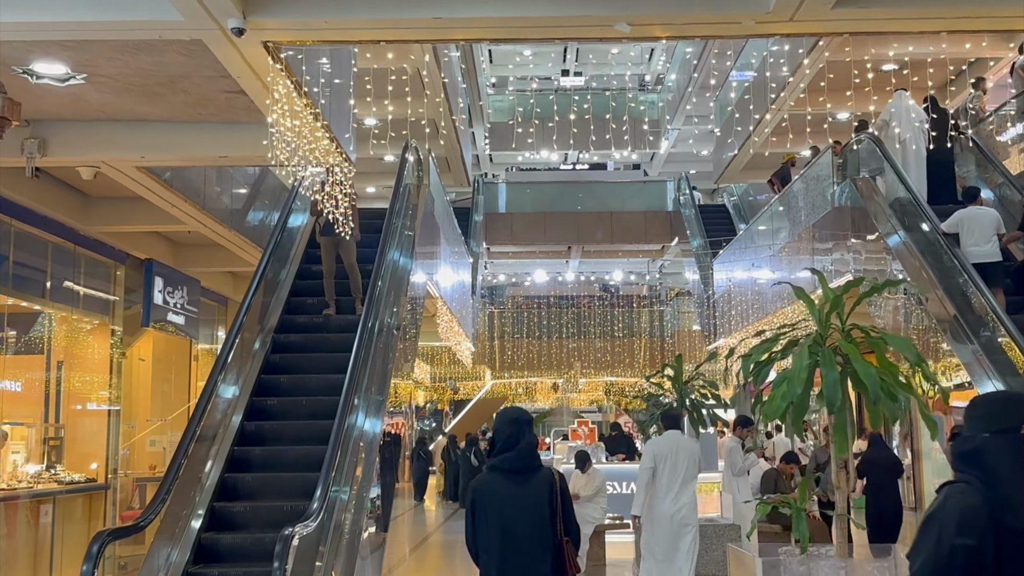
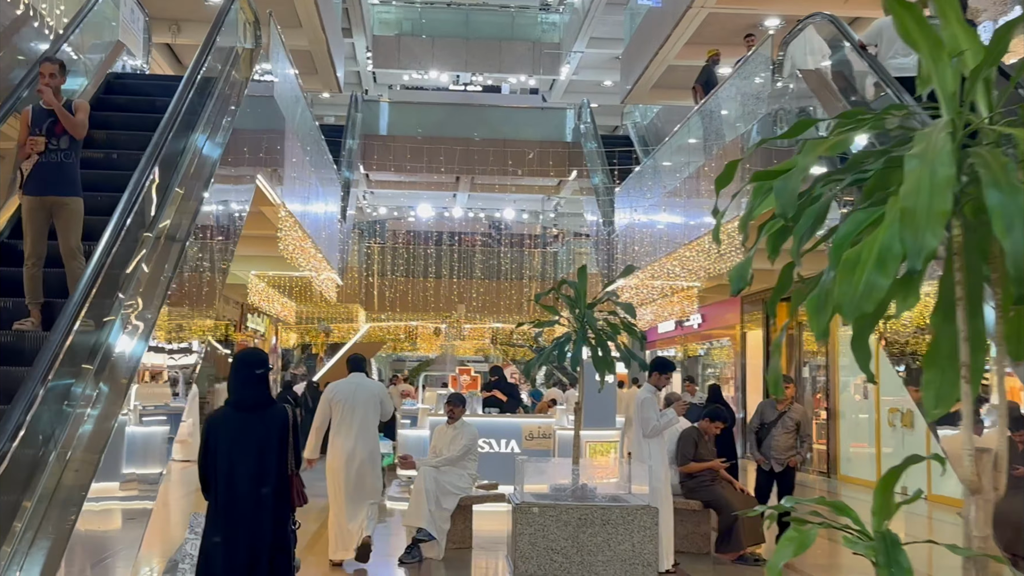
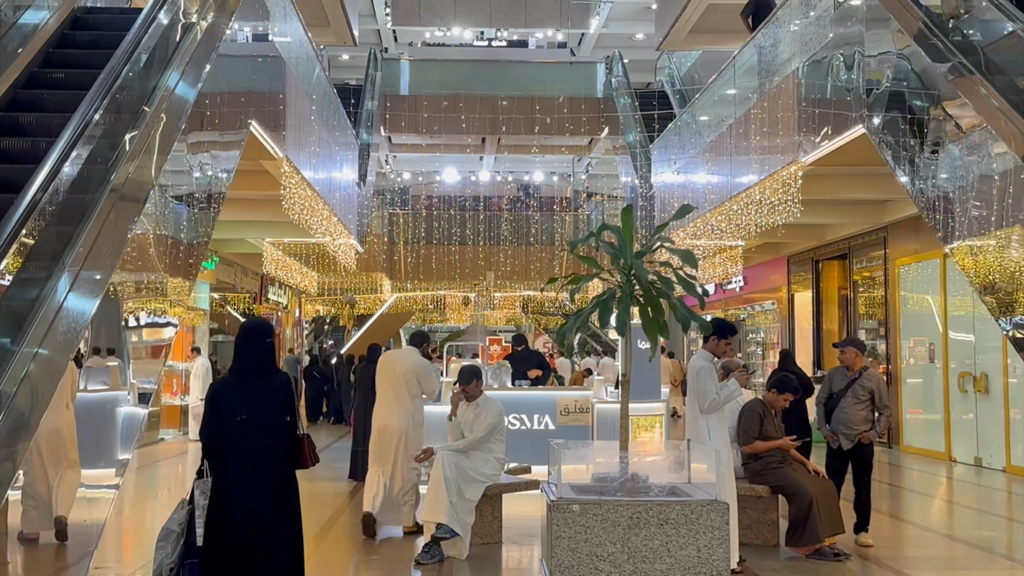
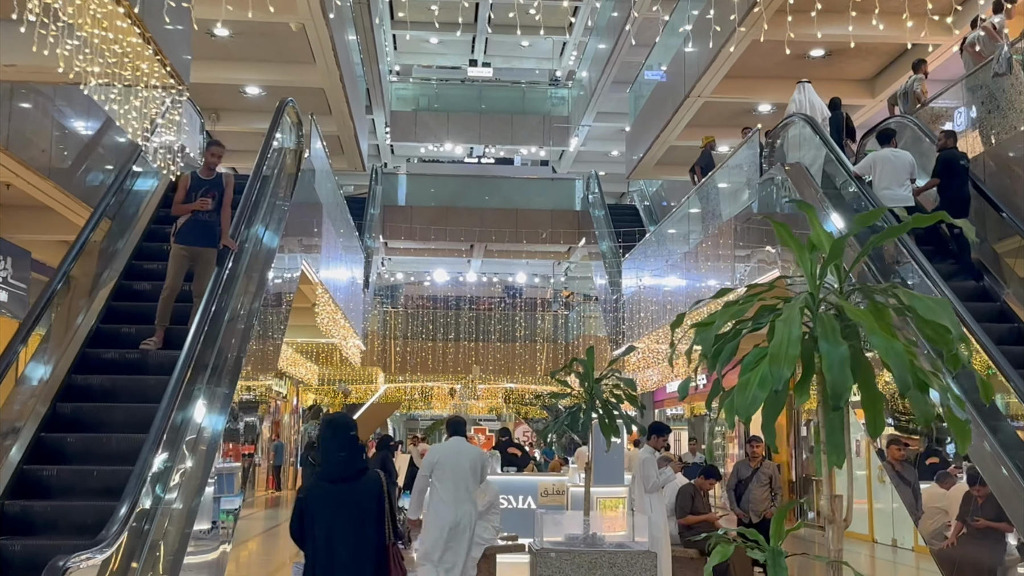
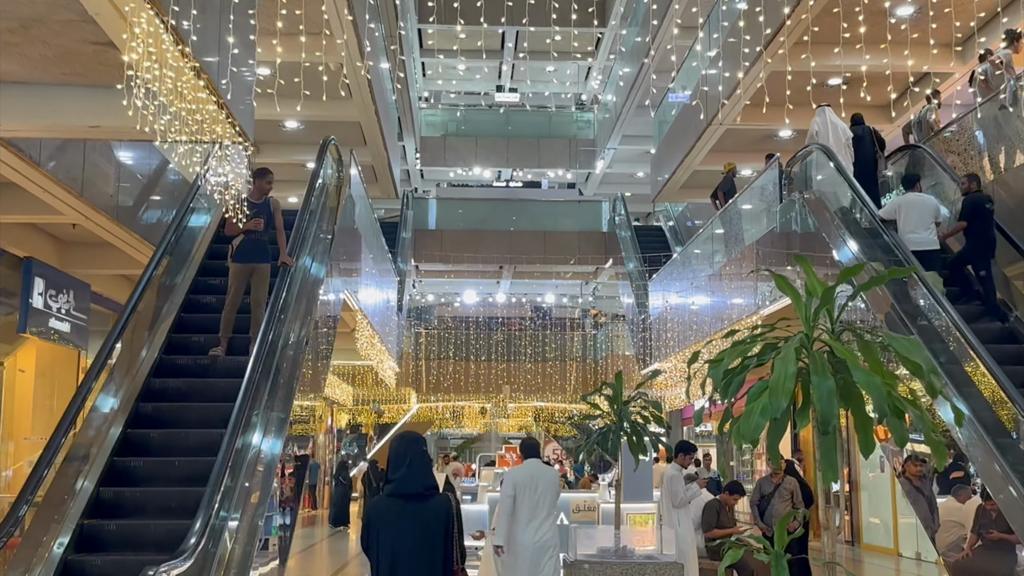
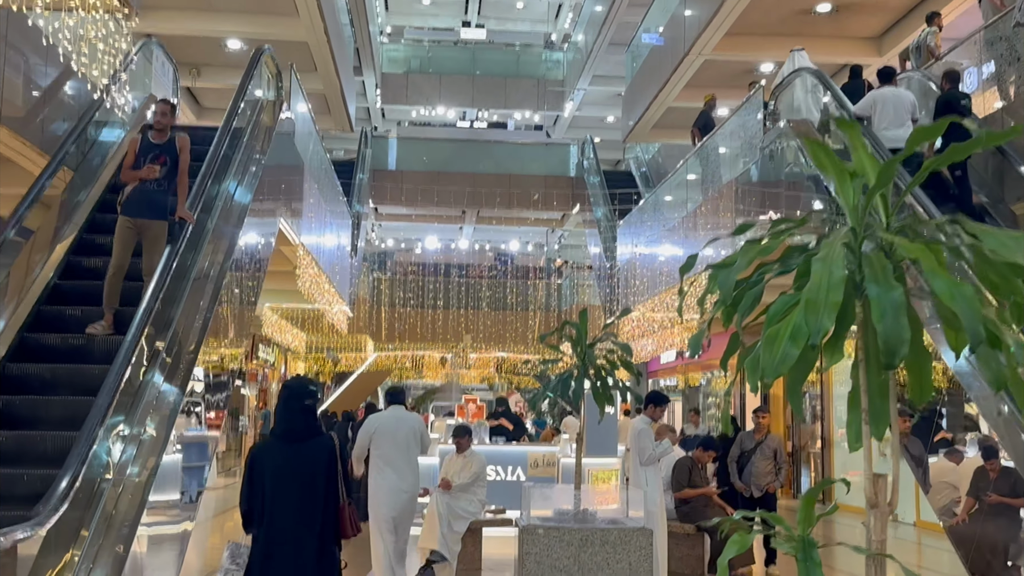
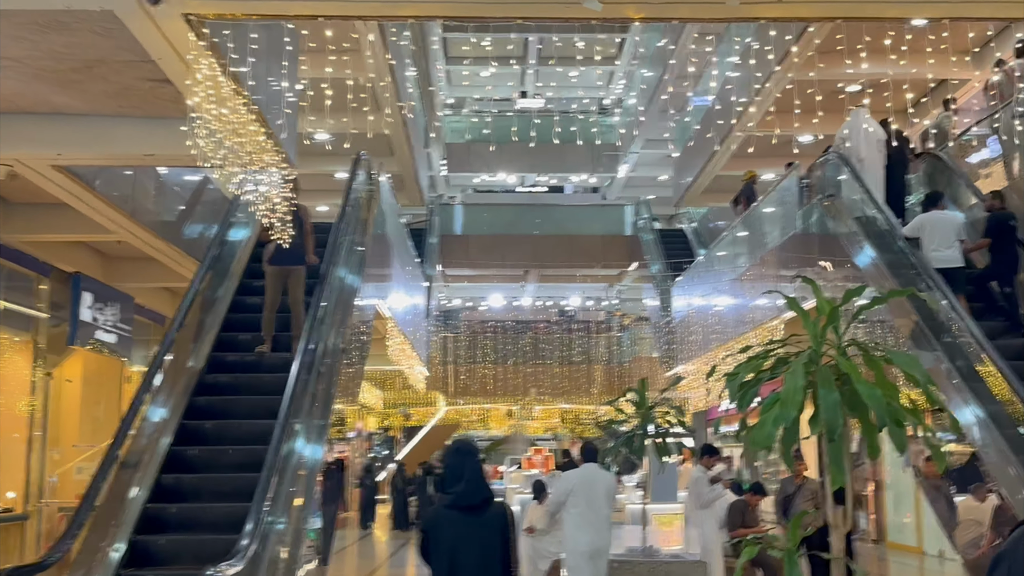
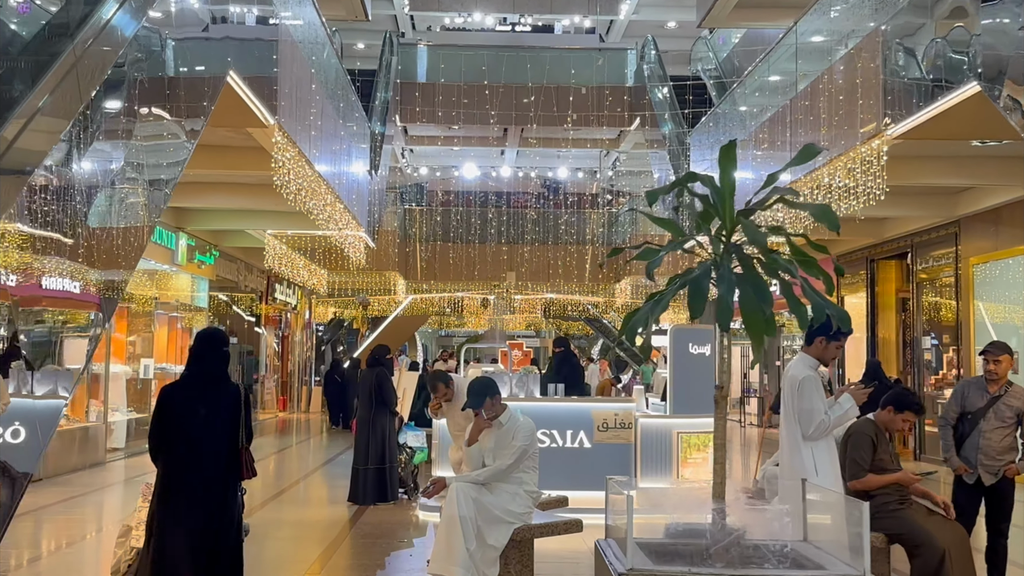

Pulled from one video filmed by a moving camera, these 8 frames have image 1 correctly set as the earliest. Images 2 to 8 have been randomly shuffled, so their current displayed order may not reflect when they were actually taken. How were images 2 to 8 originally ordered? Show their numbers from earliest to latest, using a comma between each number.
7, 5, 4, 6, 2, 3, 8
